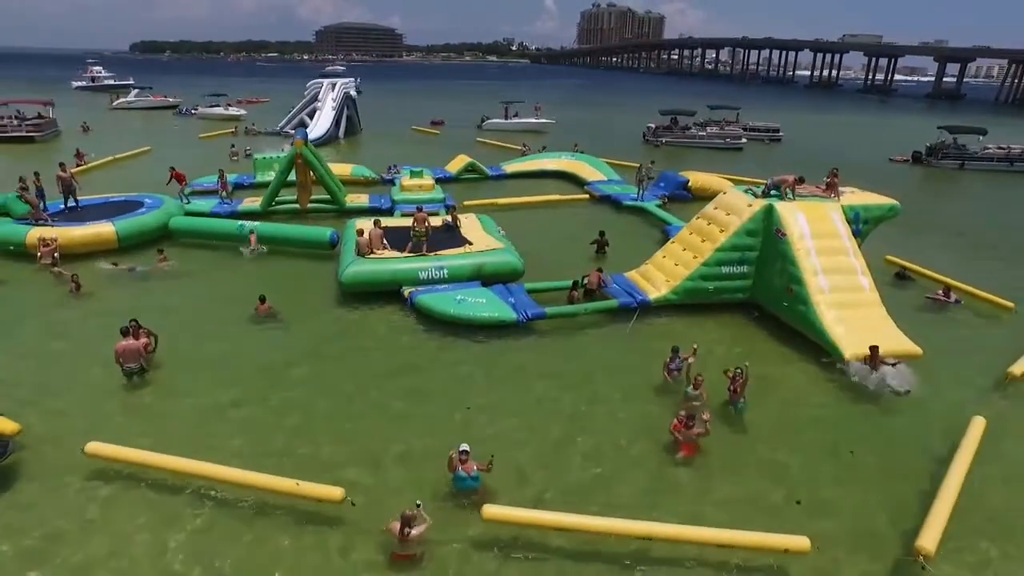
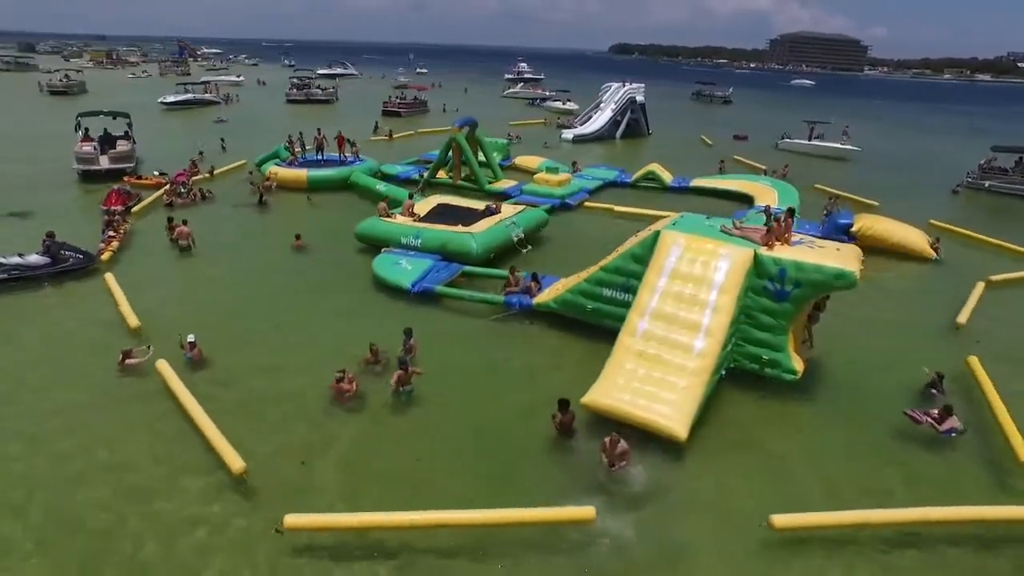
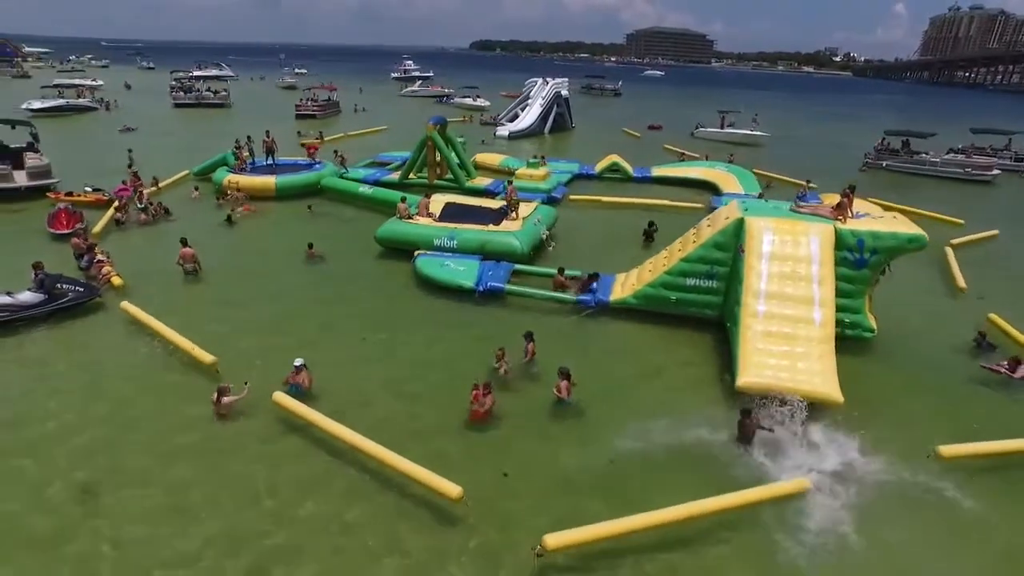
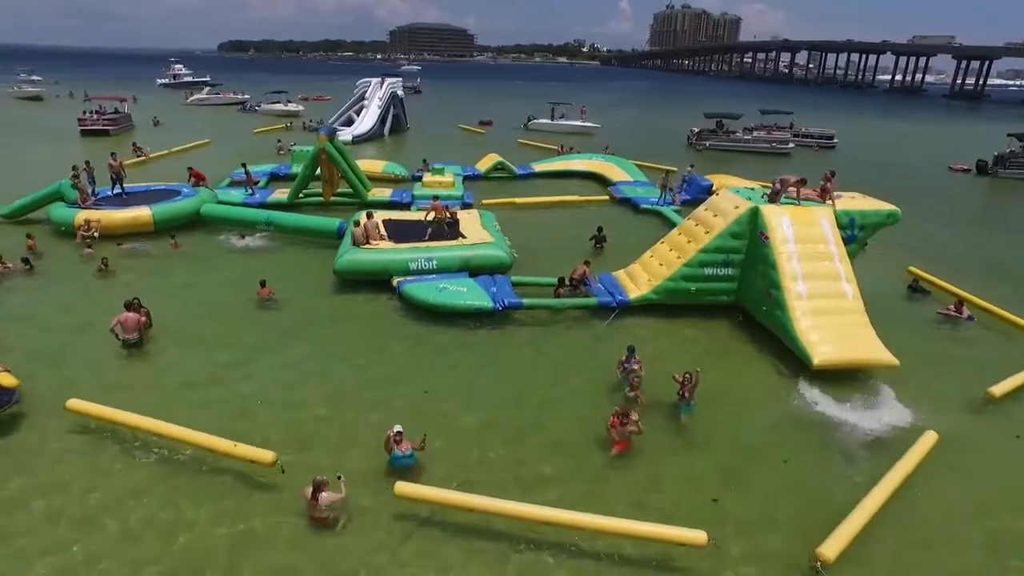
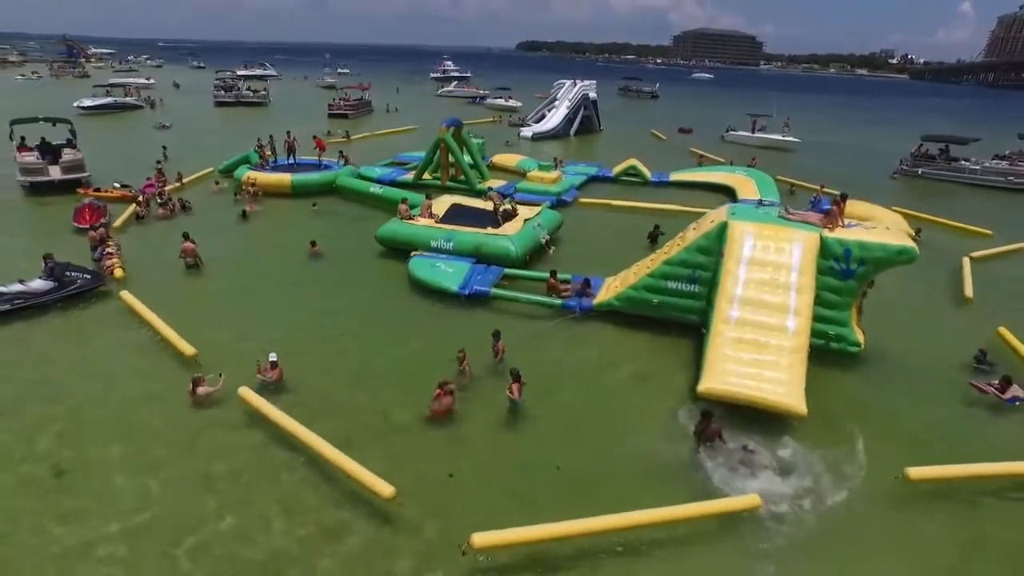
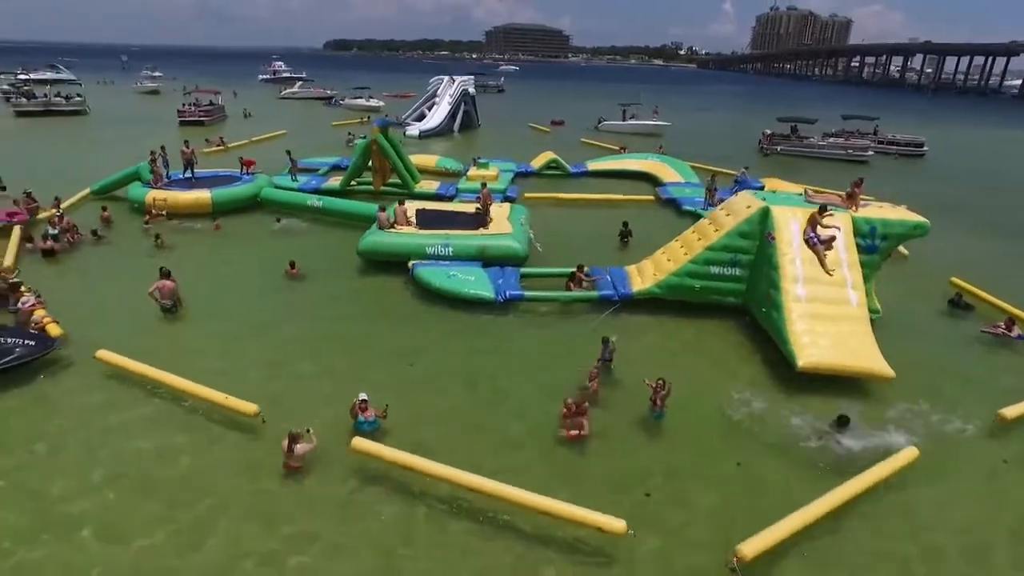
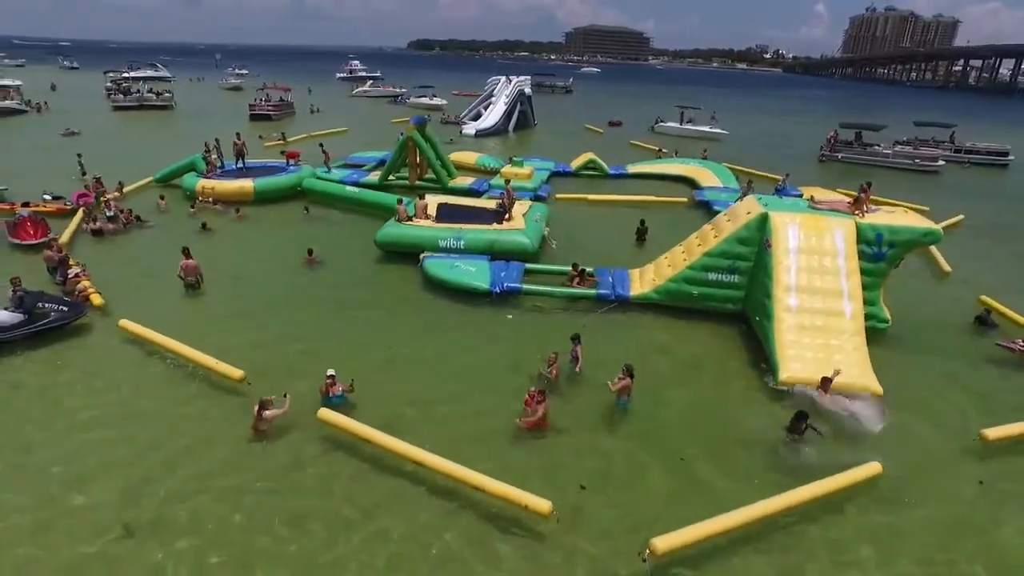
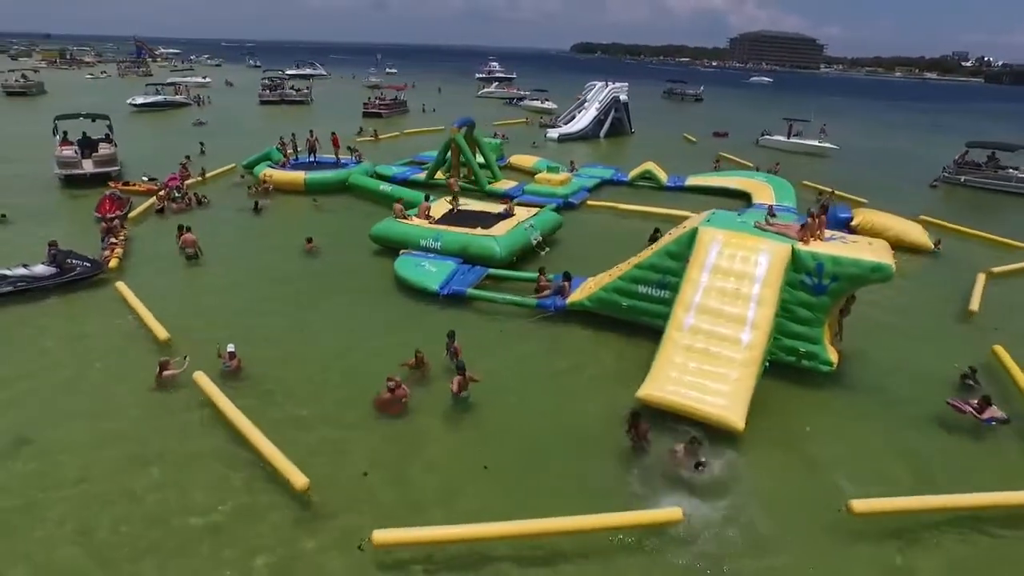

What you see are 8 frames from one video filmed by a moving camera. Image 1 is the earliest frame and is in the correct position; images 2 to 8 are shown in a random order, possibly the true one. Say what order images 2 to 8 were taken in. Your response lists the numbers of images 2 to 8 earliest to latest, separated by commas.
4, 6, 7, 3, 5, 8, 2
